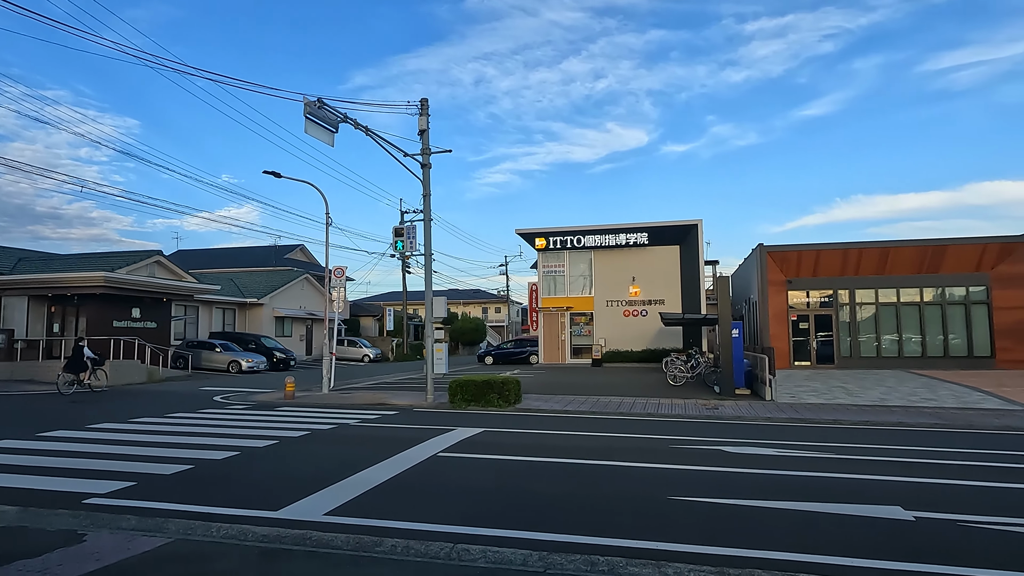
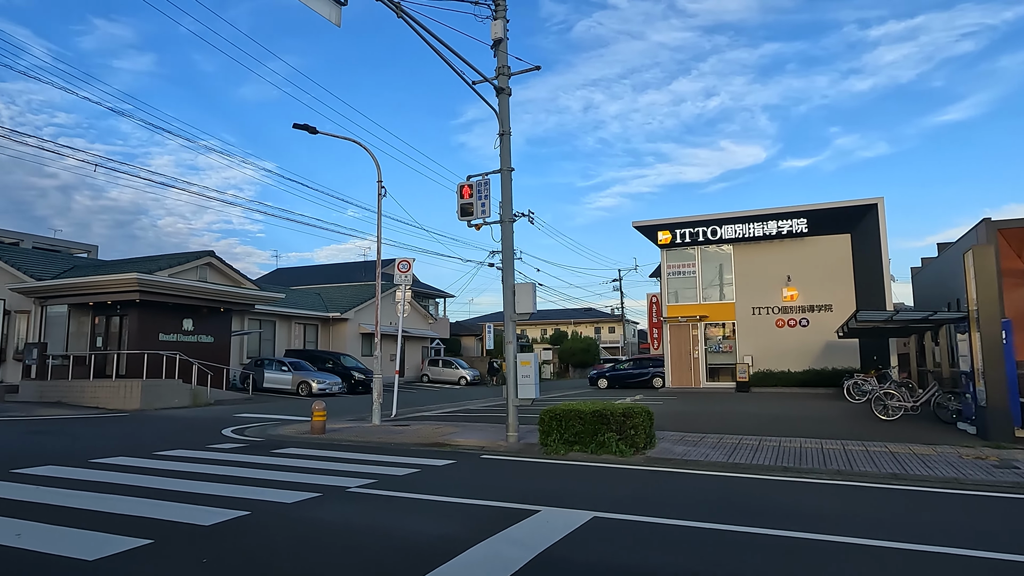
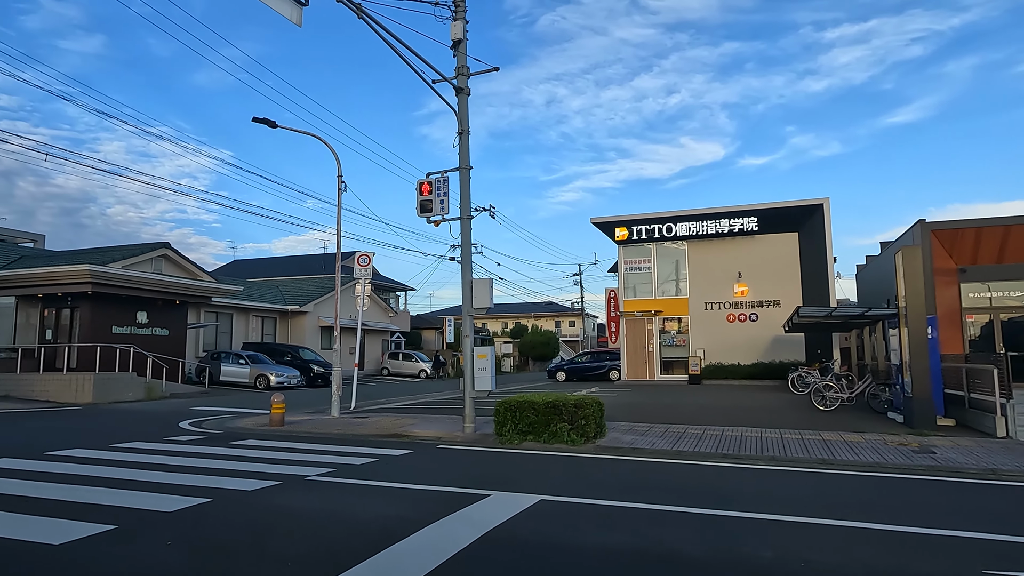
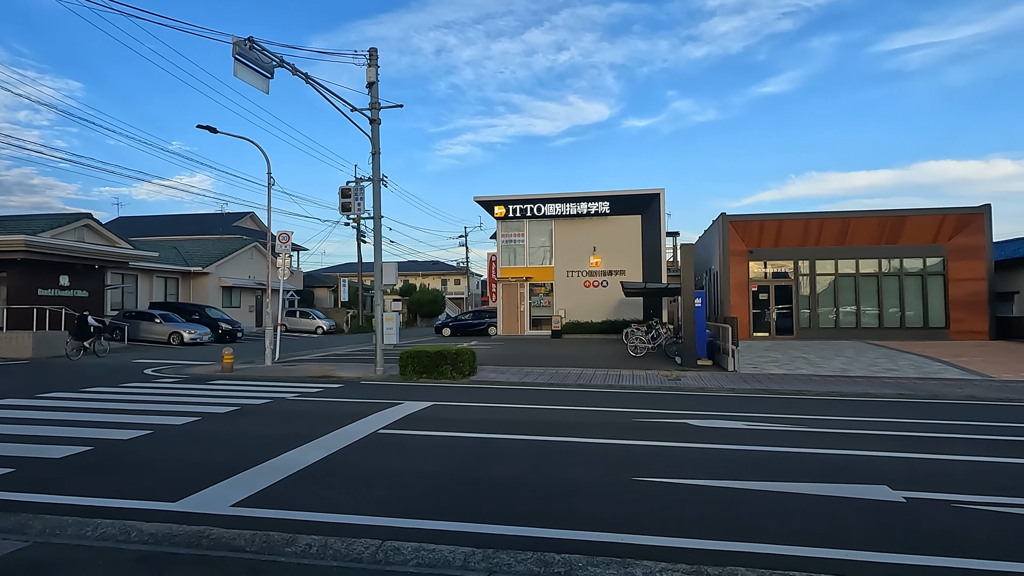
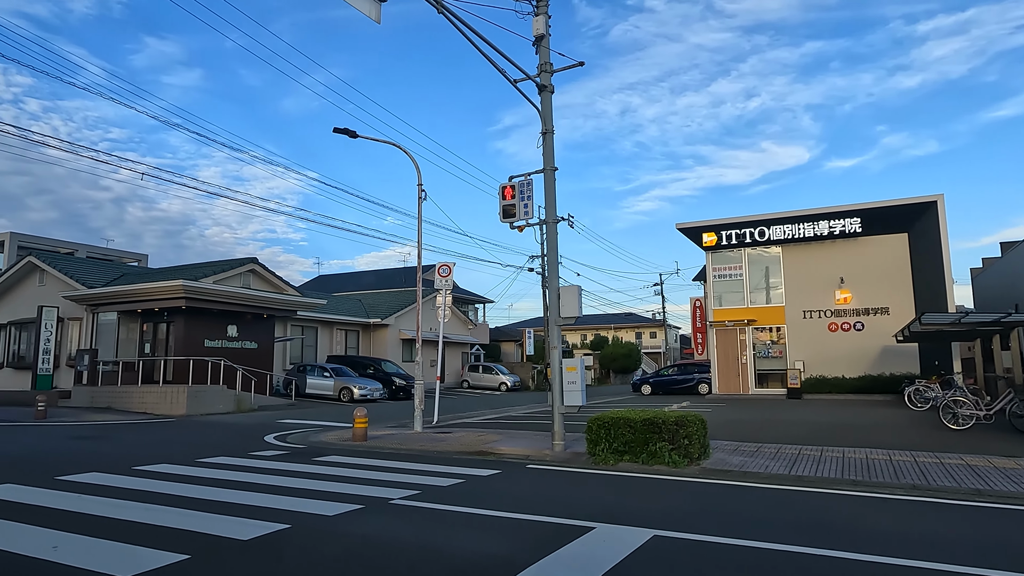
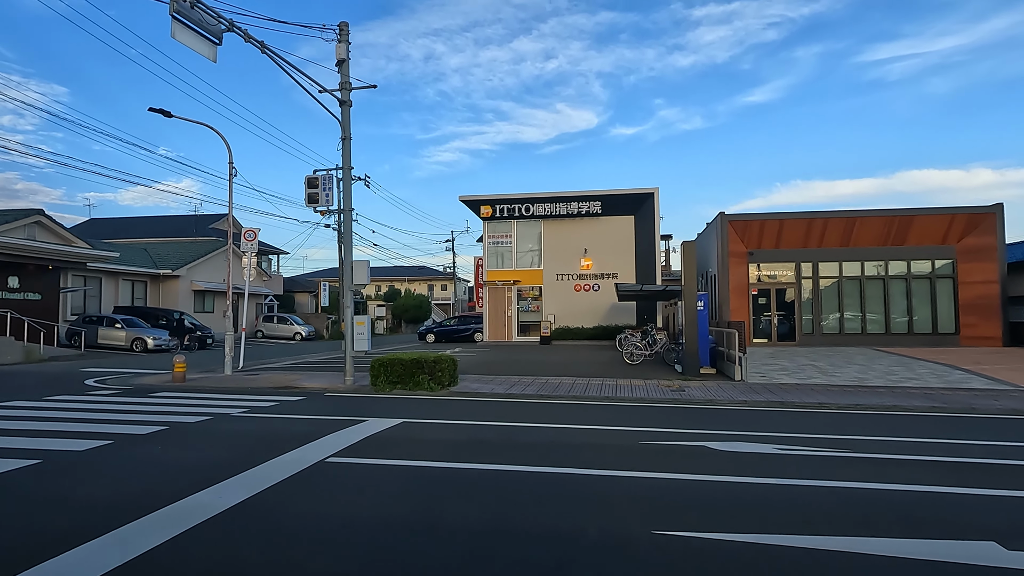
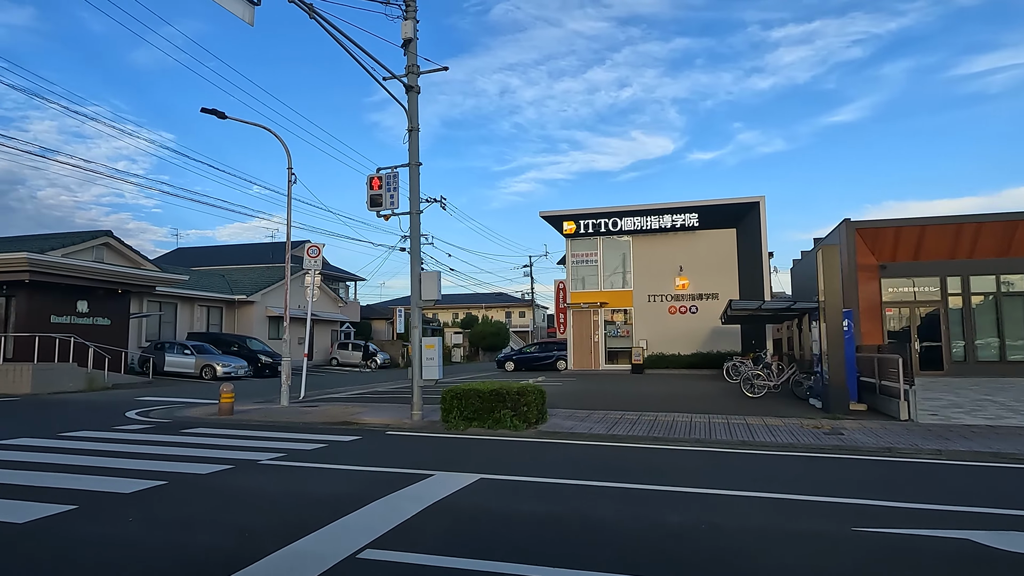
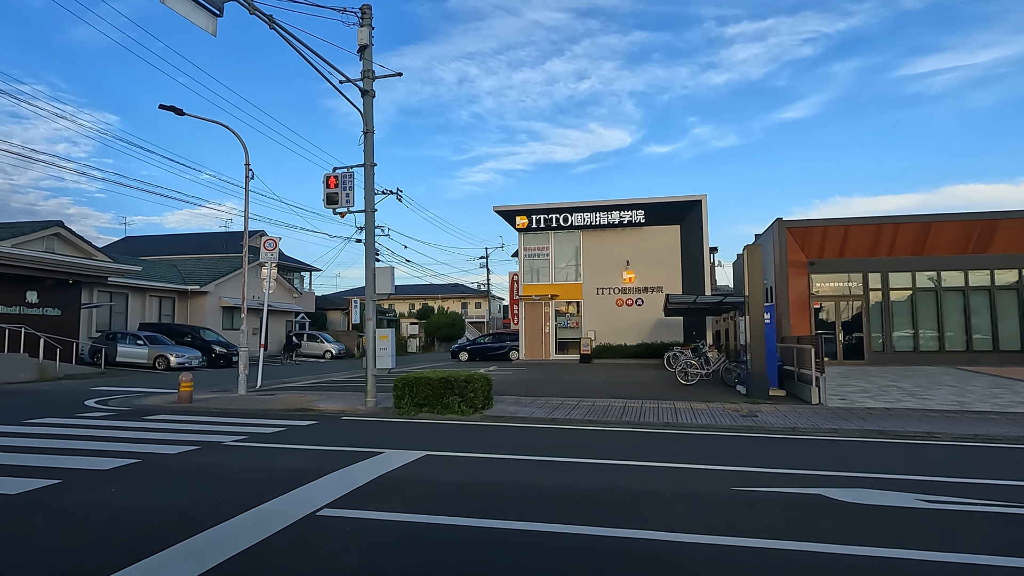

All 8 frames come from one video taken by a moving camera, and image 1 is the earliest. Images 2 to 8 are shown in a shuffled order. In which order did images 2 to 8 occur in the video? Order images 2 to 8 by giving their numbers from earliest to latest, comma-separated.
4, 6, 8, 7, 3, 2, 5
